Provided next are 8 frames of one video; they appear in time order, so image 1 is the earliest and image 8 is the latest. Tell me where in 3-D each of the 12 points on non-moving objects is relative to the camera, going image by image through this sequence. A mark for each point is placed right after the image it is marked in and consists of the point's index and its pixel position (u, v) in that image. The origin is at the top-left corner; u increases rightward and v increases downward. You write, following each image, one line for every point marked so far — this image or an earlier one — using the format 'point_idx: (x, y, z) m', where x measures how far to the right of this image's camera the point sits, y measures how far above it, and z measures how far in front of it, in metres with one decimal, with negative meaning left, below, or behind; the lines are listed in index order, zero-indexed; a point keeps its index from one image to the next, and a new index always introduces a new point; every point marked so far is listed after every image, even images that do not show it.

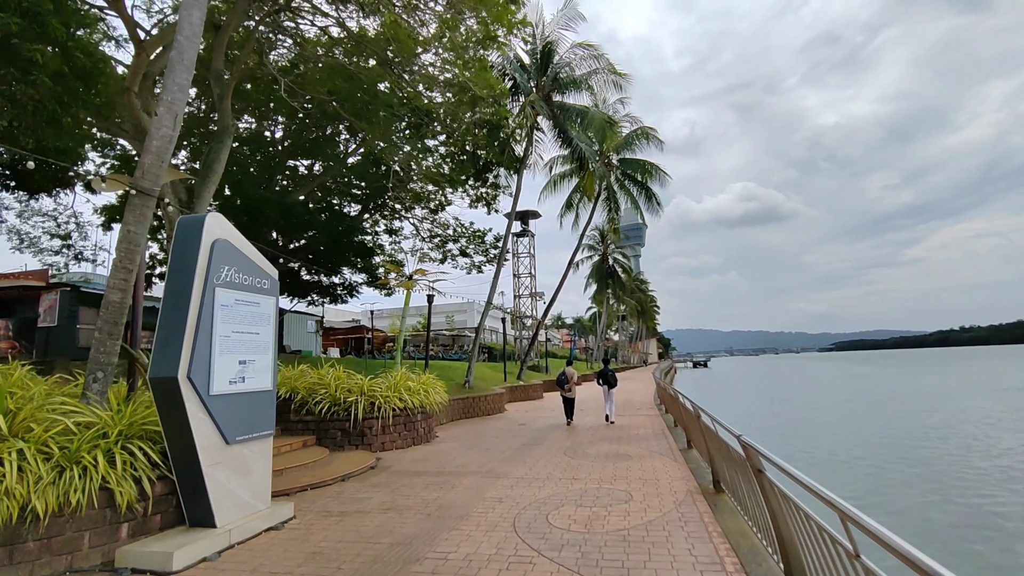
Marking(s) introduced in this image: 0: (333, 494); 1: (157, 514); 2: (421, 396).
0: (-2.0, -2.3, +5.5) m
1: (-2.9, -1.8, +4.0) m
2: (-1.7, -2.0, +9.3) m
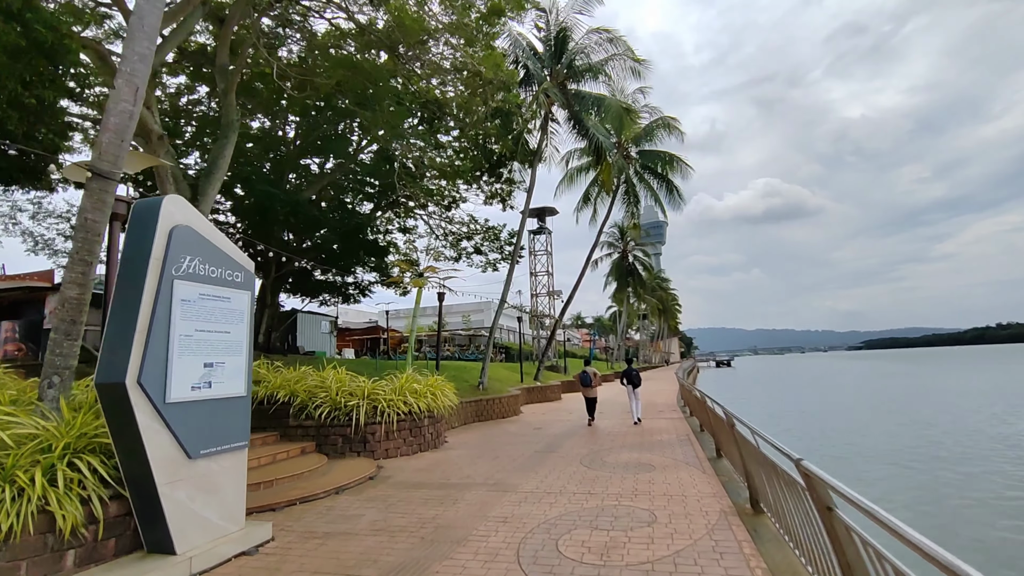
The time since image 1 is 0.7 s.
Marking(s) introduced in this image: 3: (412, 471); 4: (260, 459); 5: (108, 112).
0: (-1.9, -2.2, +5.0) m
1: (-2.9, -1.8, +3.5) m
2: (-1.5, -1.9, +8.7) m
3: (-1.4, -2.5, +6.8) m
4: (-3.4, -2.3, +6.7) m
5: (-3.3, +1.4, +4.0) m
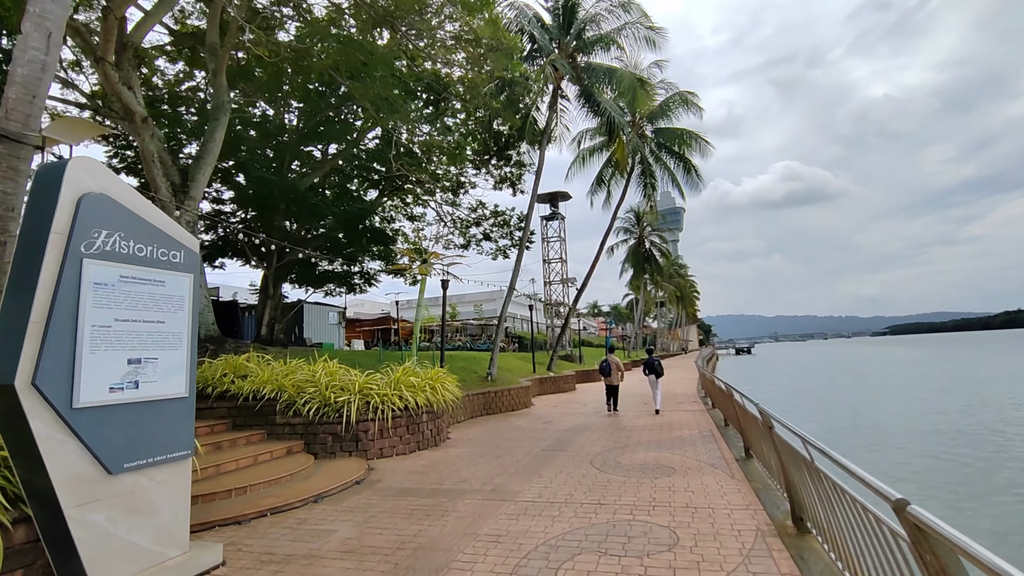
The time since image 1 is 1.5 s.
0: (-1.9, -2.1, +4.4) m
1: (-2.9, -1.7, +2.9) m
2: (-1.4, -1.7, +8.1) m
3: (-1.3, -2.3, +6.1) m
4: (-3.3, -2.1, +6.1) m
5: (-3.4, +1.5, +3.4) m
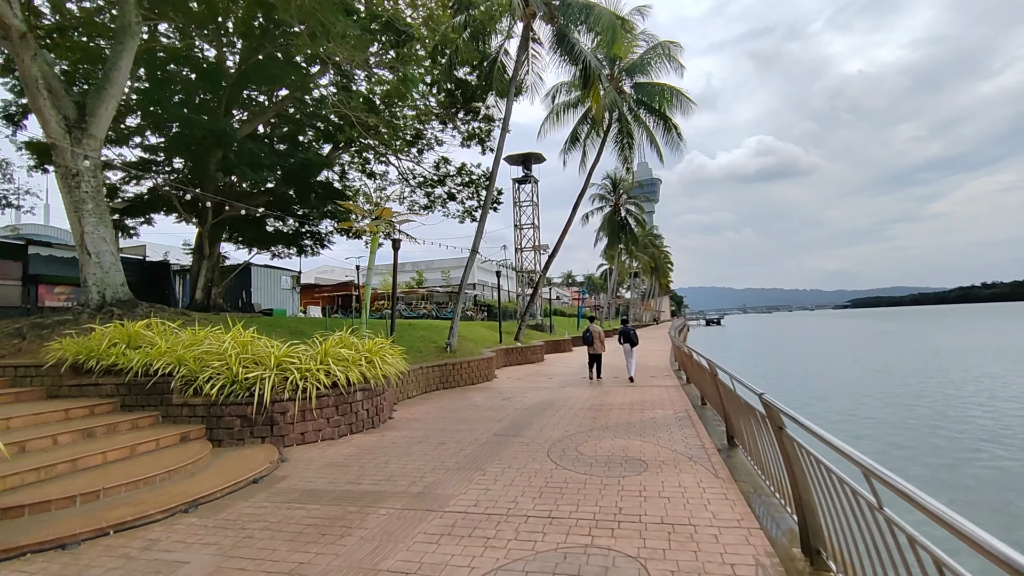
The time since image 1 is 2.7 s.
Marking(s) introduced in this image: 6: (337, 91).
0: (-2.5, -1.7, +3.2) m
1: (-3.4, -1.4, +1.7) m
2: (-2.1, -1.1, +6.9) m
3: (-1.9, -1.8, +5.0) m
4: (-4.0, -1.6, +4.9) m
5: (-3.8, +1.9, +1.9) m
6: (-5.7, +6.3, +15.9) m
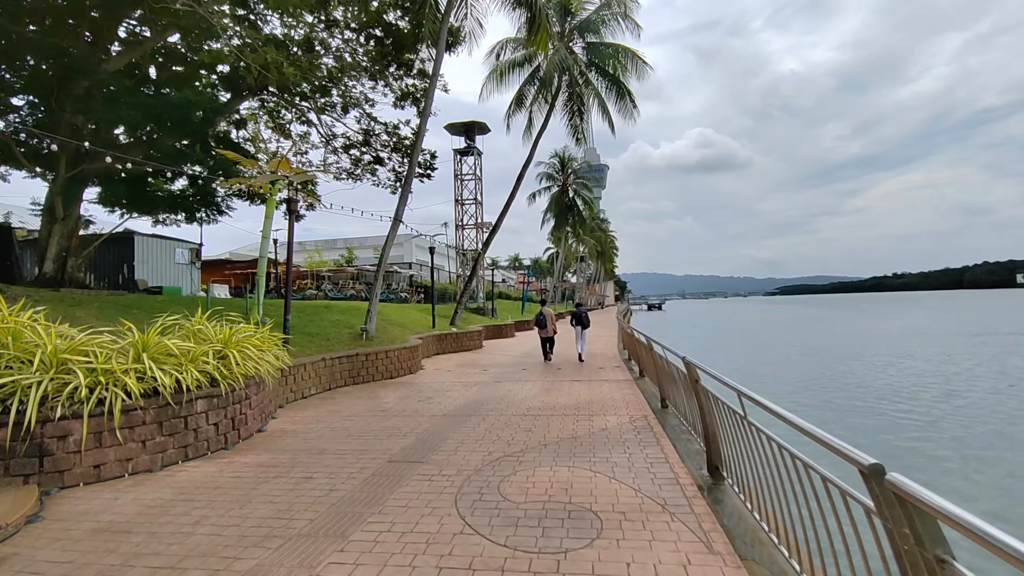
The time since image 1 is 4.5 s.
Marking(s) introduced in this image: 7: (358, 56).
0: (-3.0, -1.5, +1.2) m
1: (-3.7, -1.2, -0.4) m
2: (-3.0, -0.8, +4.9) m
3: (-2.7, -1.5, +3.1) m
4: (-4.7, -1.3, +2.7) m
5: (-4.1, +2.1, -0.3) m
6: (-7.4, +7.0, +13.2) m
7: (-4.7, +7.0, +15.1) m
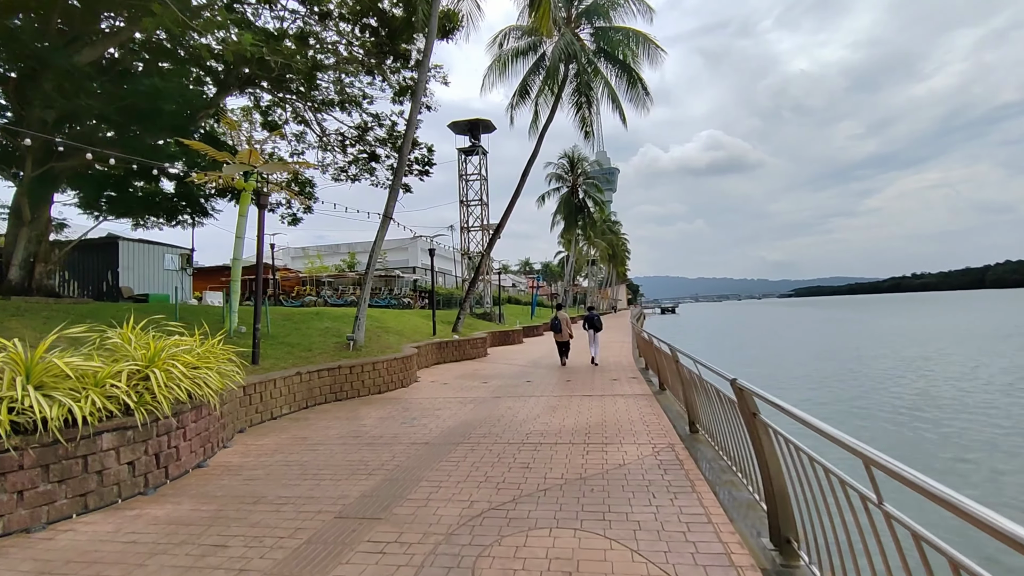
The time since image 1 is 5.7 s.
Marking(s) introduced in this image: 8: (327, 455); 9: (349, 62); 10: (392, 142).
0: (-3.2, -1.5, +0.2) m
1: (-3.9, -1.2, -1.3) m
2: (-3.1, -0.8, +3.9) m
3: (-2.8, -1.5, +2.1) m
4: (-4.8, -1.4, +1.8) m
5: (-4.4, +2.1, -1.2) m
6: (-7.4, +6.8, +12.4) m
7: (-4.6, +6.9, +14.2) m
8: (-1.8, -1.6, +4.9) m
9: (-4.8, +6.6, +14.4) m
10: (-3.8, +4.7, +16.0) m
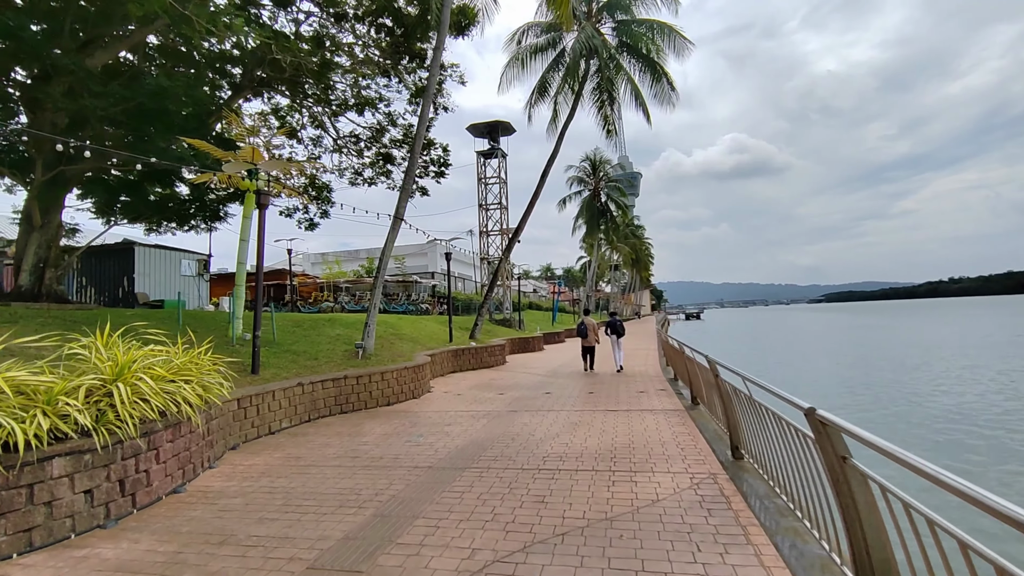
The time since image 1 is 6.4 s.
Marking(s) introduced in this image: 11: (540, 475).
0: (-3.2, -1.5, -0.2) m
1: (-4.1, -1.1, -1.8) m
2: (-3.0, -0.8, +3.5) m
3: (-2.8, -1.5, +1.6) m
4: (-4.8, -1.4, +1.4) m
5: (-4.5, +2.1, -1.6) m
6: (-6.9, +6.7, +12.2) m
7: (-4.1, +6.7, +13.9) m
8: (-1.6, -1.7, +4.3) m
9: (-4.3, +6.4, +14.1) m
10: (-3.2, +4.6, +15.6) m
11: (+0.3, -1.6, +4.2) m
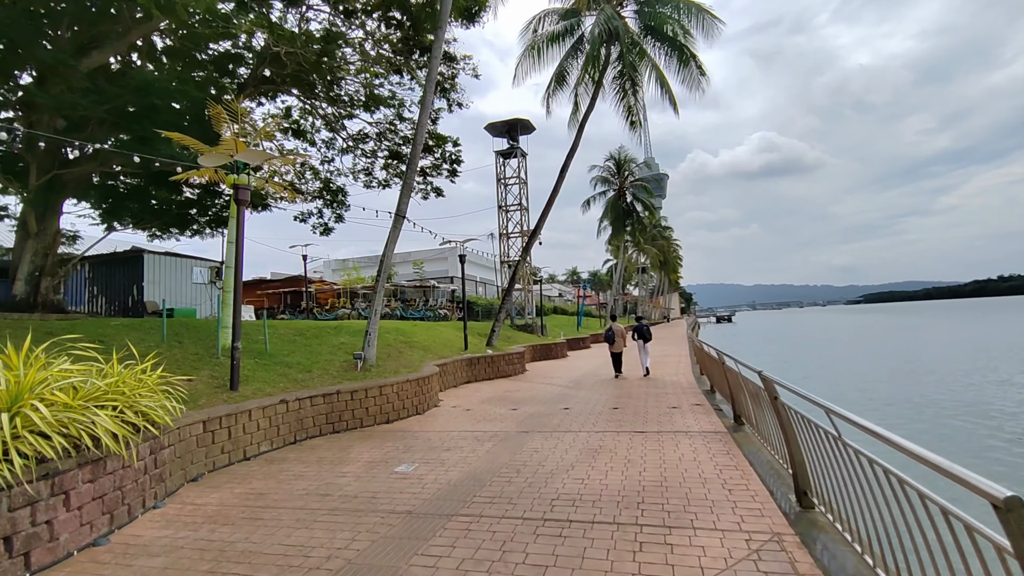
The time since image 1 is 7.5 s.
0: (-3.5, -1.5, -1.0) m
1: (-4.4, -1.1, -2.5) m
2: (-3.1, -0.9, +2.7) m
3: (-2.9, -1.6, +0.8) m
4: (-5.0, -1.4, +0.7) m
5: (-4.9, +2.1, -2.3) m
6: (-6.6, +6.5, +11.7) m
7: (-3.7, +6.6, +13.3) m
8: (-1.6, -1.7, +3.5) m
9: (-3.9, +6.3, +13.5) m
10: (-2.6, +4.4, +14.9) m
11: (+0.2, -1.6, +3.3) m
